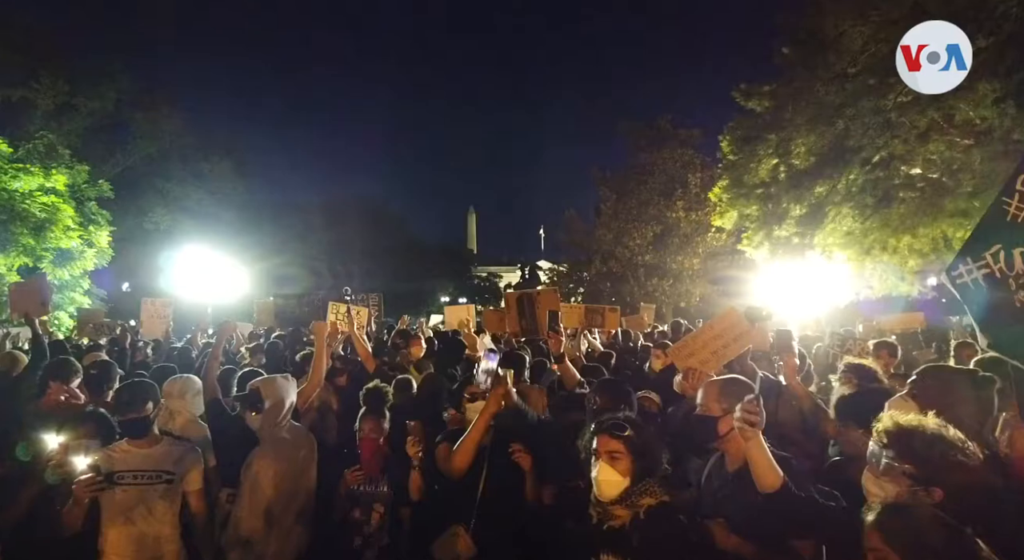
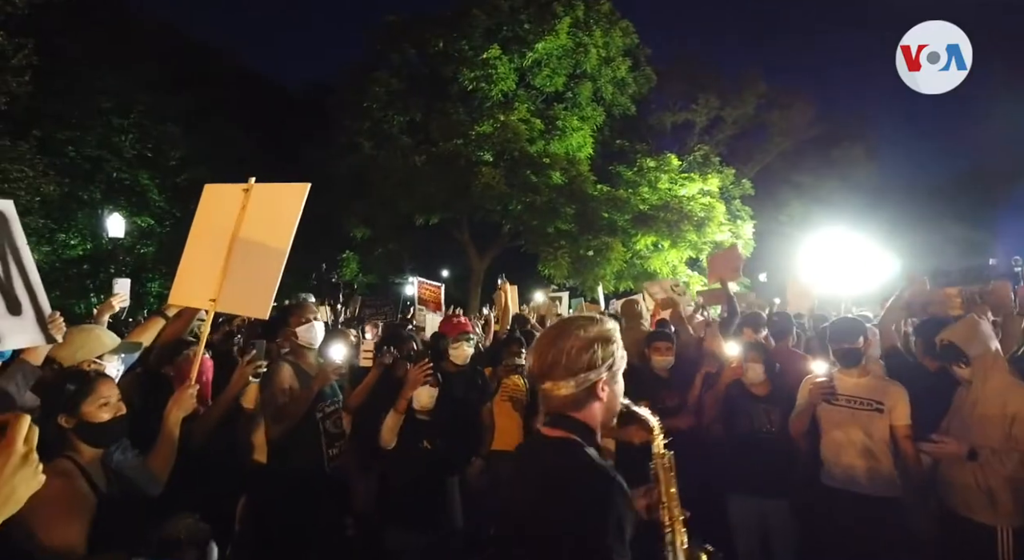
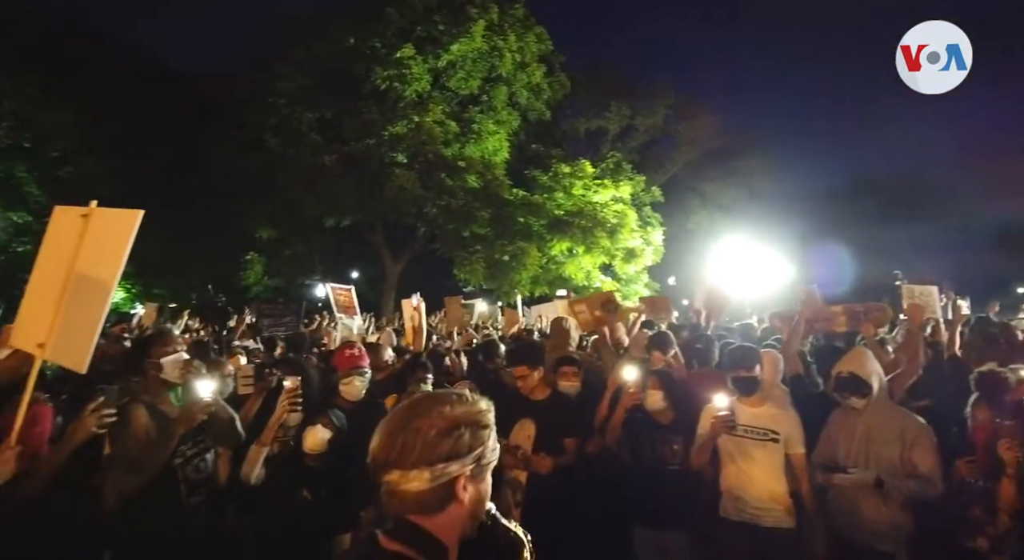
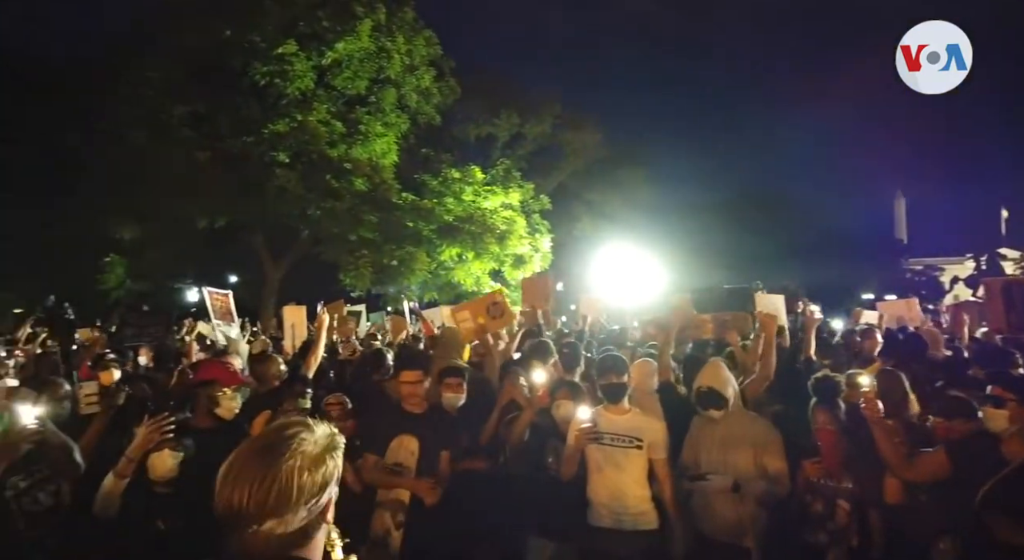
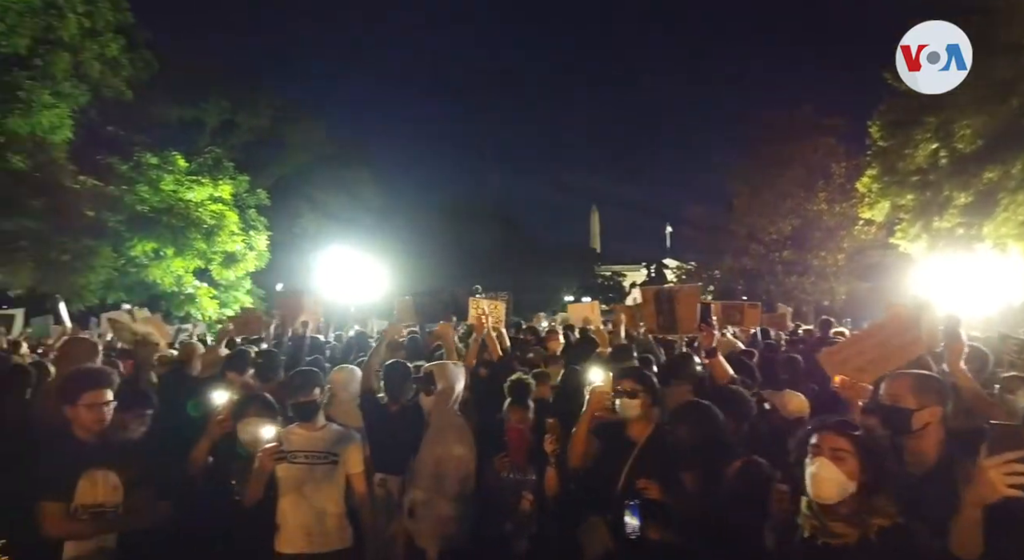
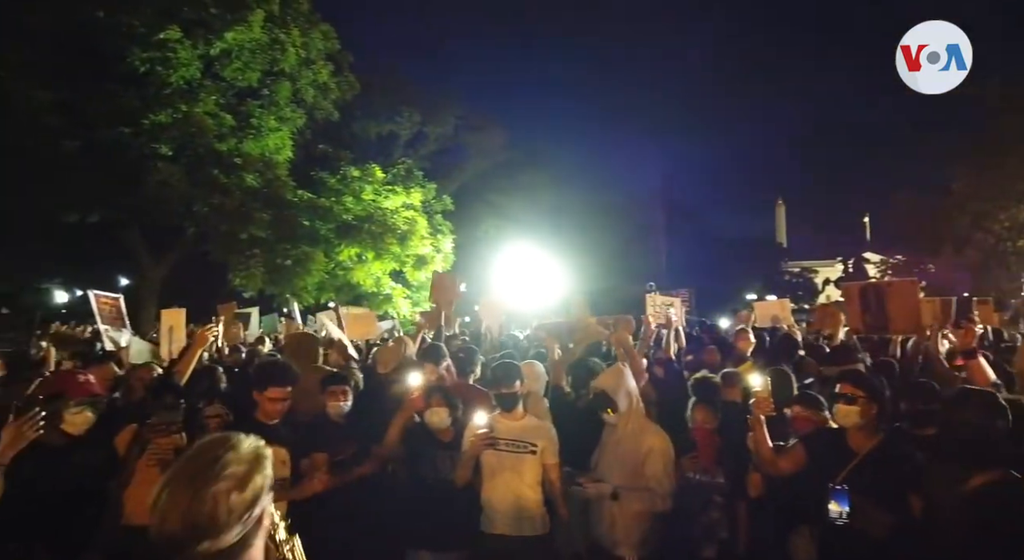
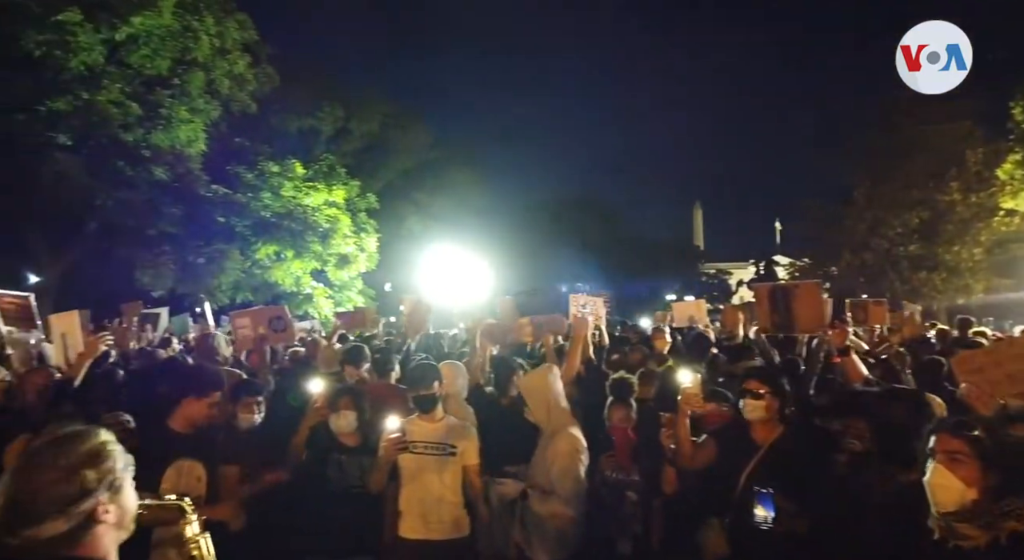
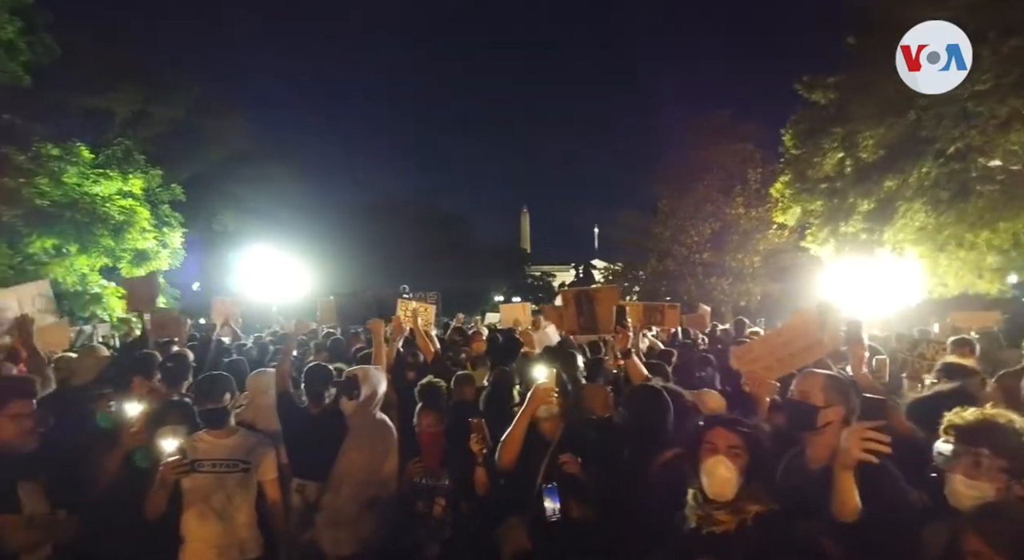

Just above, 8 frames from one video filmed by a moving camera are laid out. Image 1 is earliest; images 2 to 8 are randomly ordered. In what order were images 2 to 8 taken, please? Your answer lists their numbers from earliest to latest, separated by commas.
8, 5, 7, 6, 4, 3, 2
